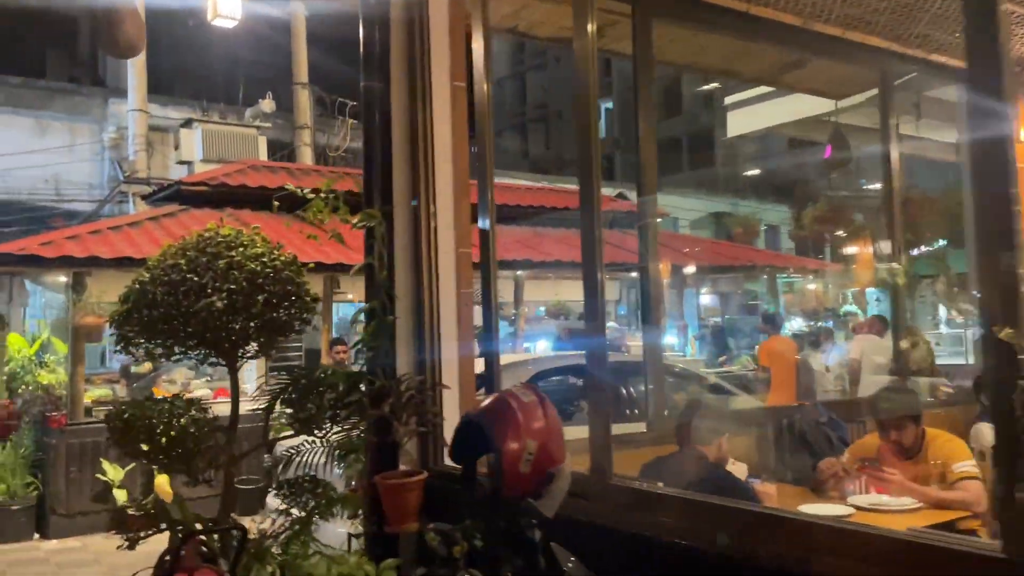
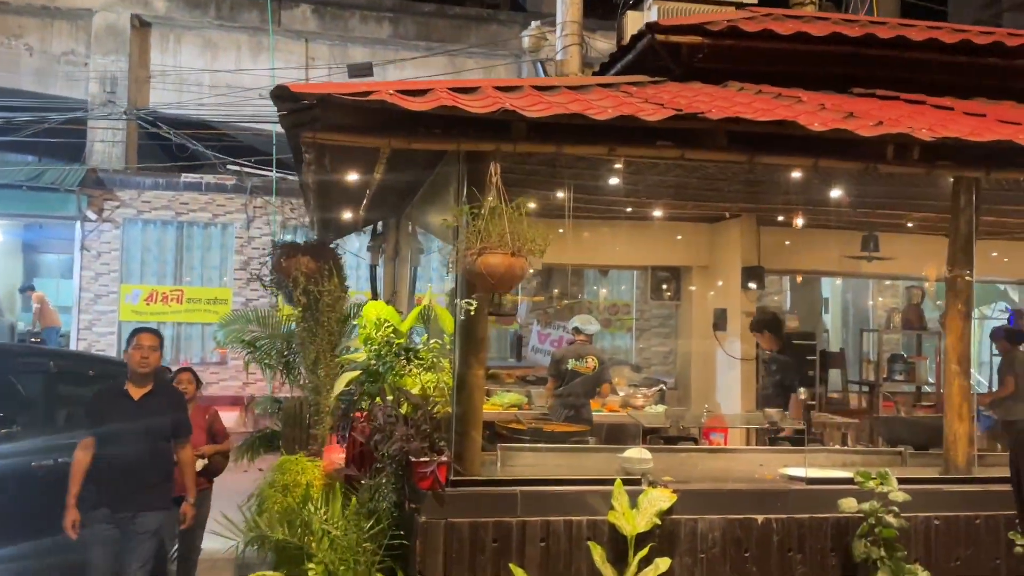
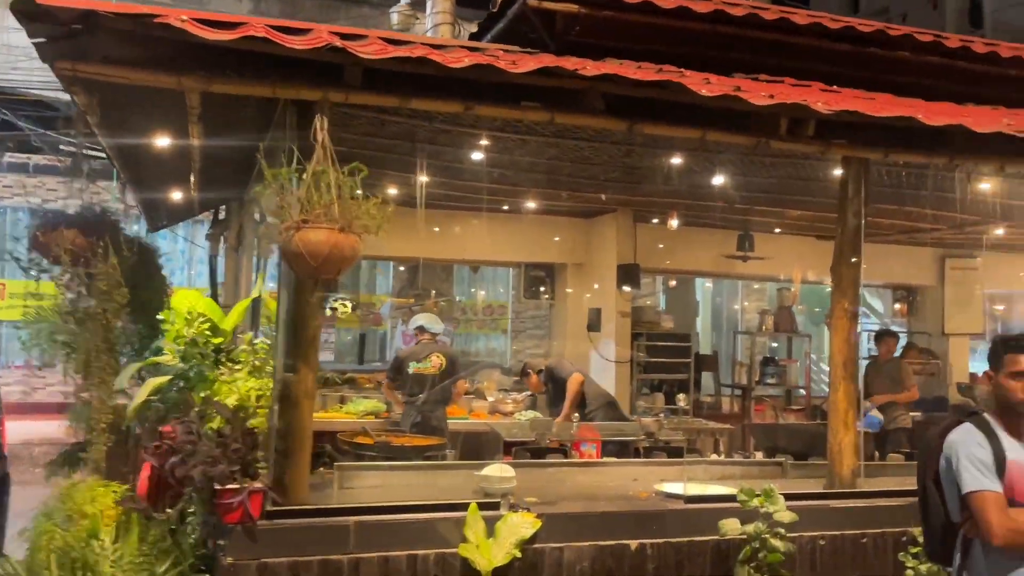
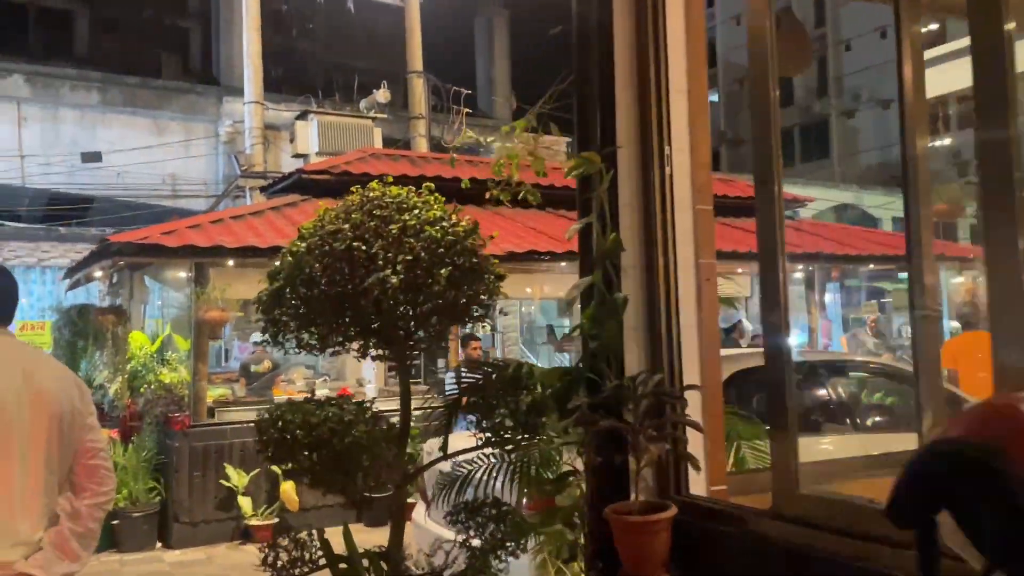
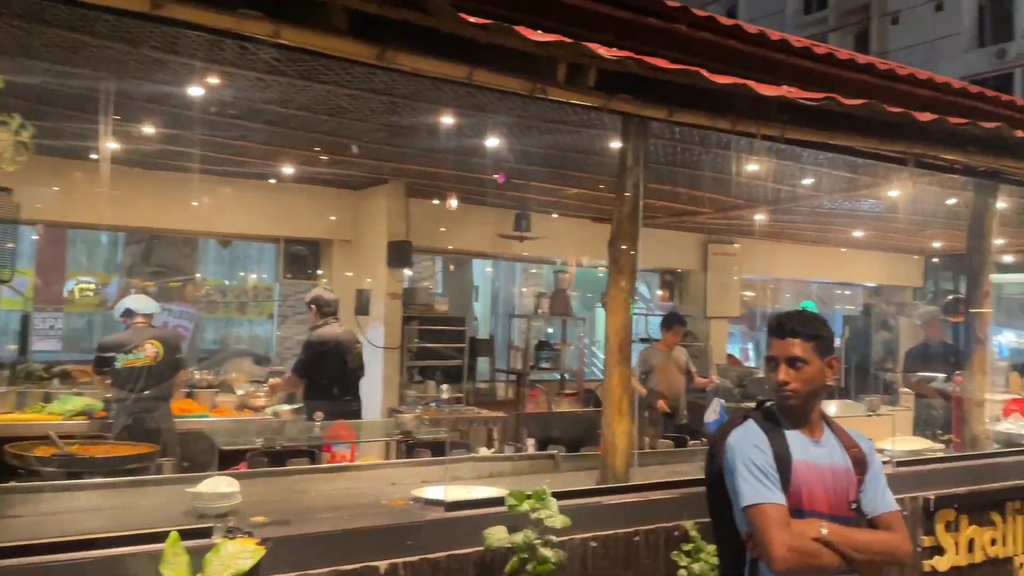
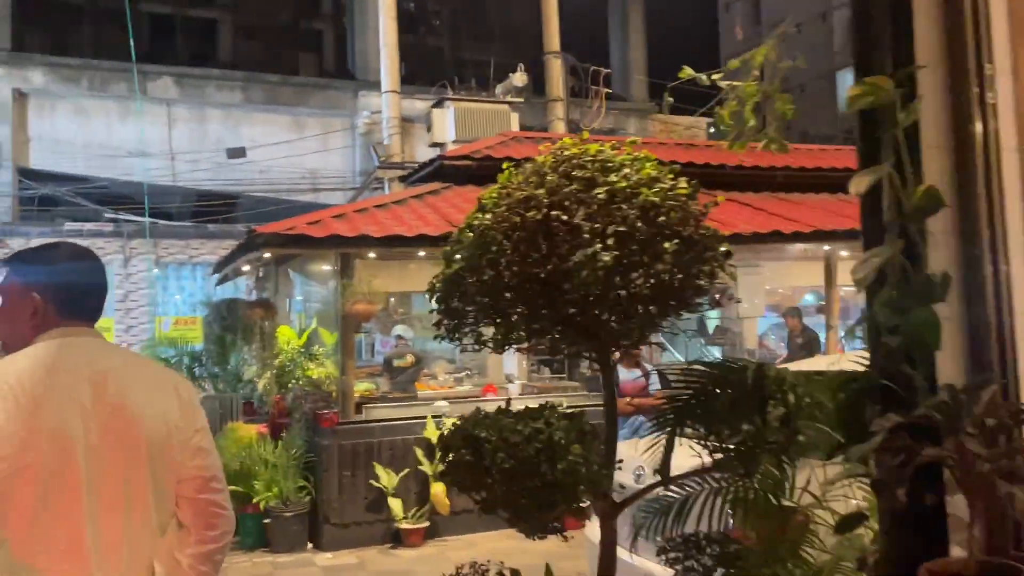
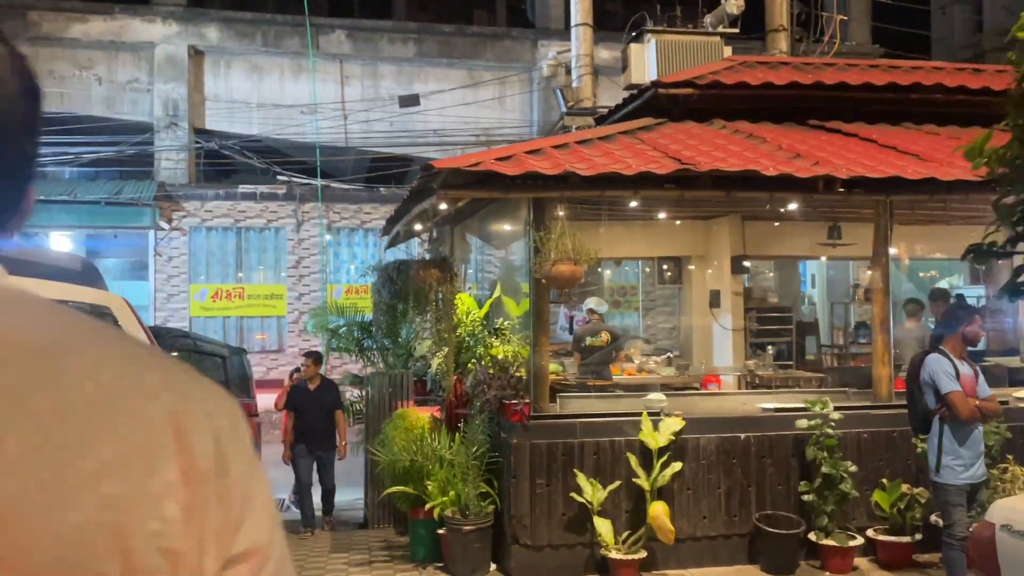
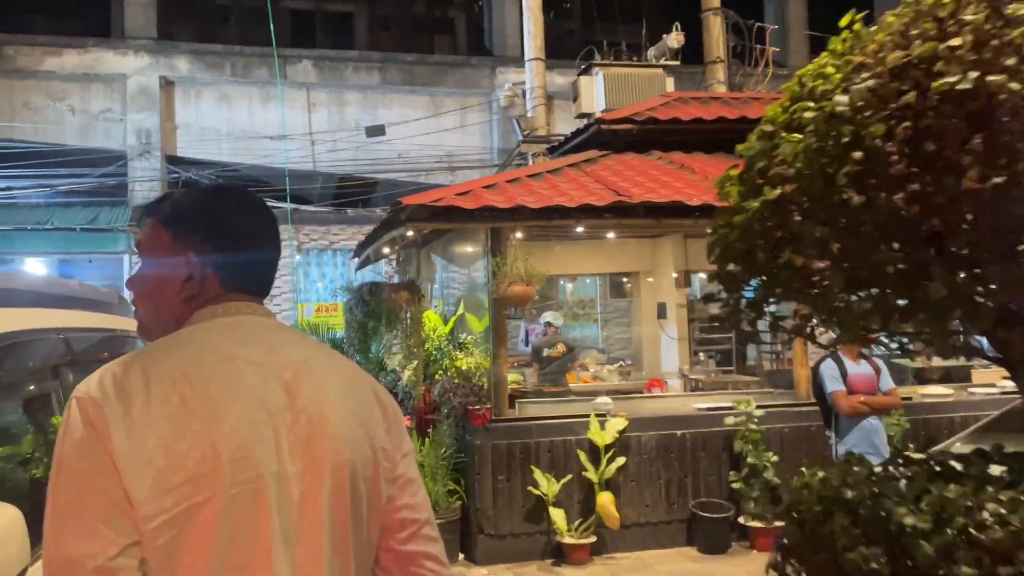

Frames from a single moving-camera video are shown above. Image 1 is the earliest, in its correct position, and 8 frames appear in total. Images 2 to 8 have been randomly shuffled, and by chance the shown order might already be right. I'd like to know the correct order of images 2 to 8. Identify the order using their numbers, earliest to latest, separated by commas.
4, 6, 8, 7, 2, 3, 5
